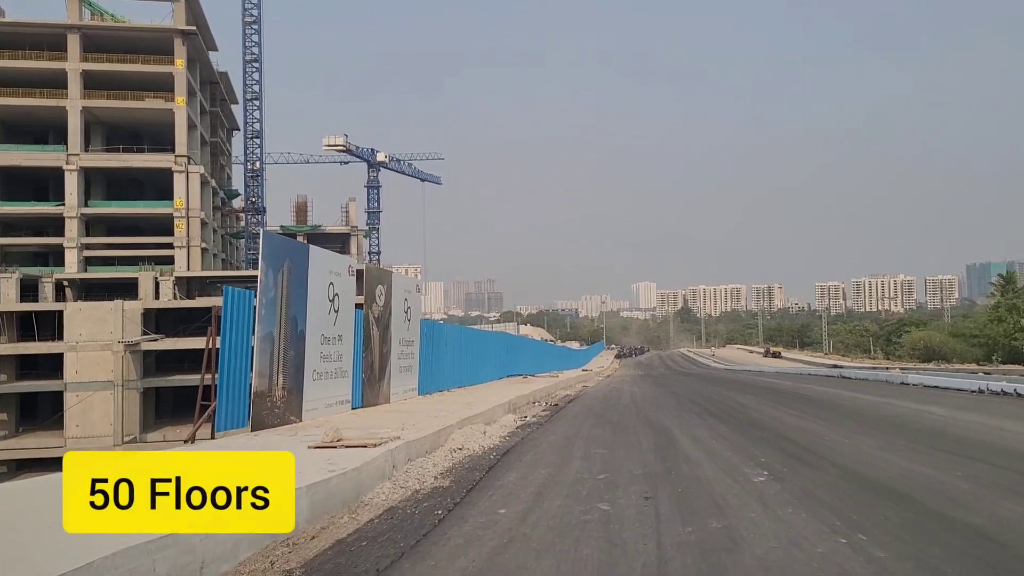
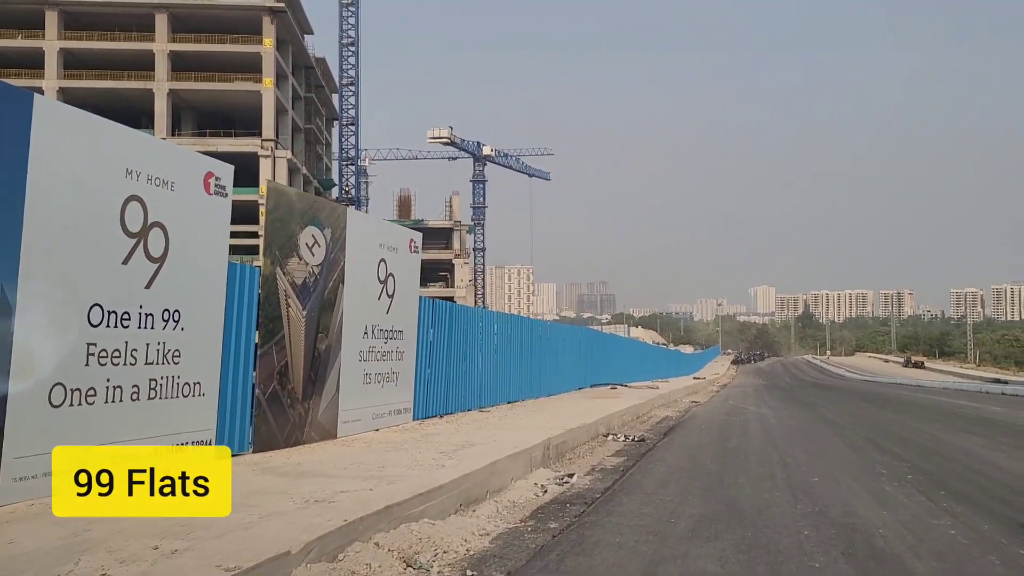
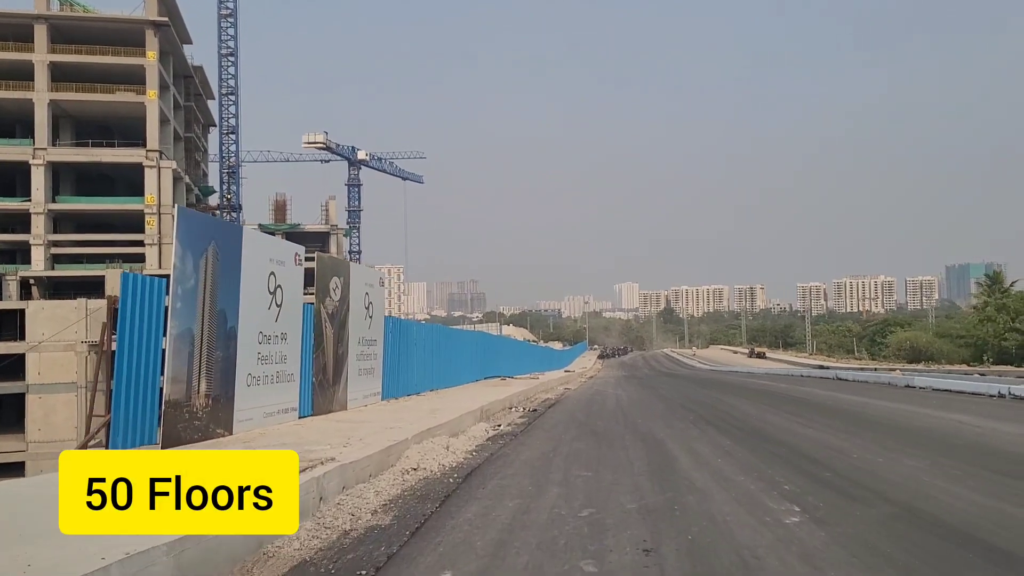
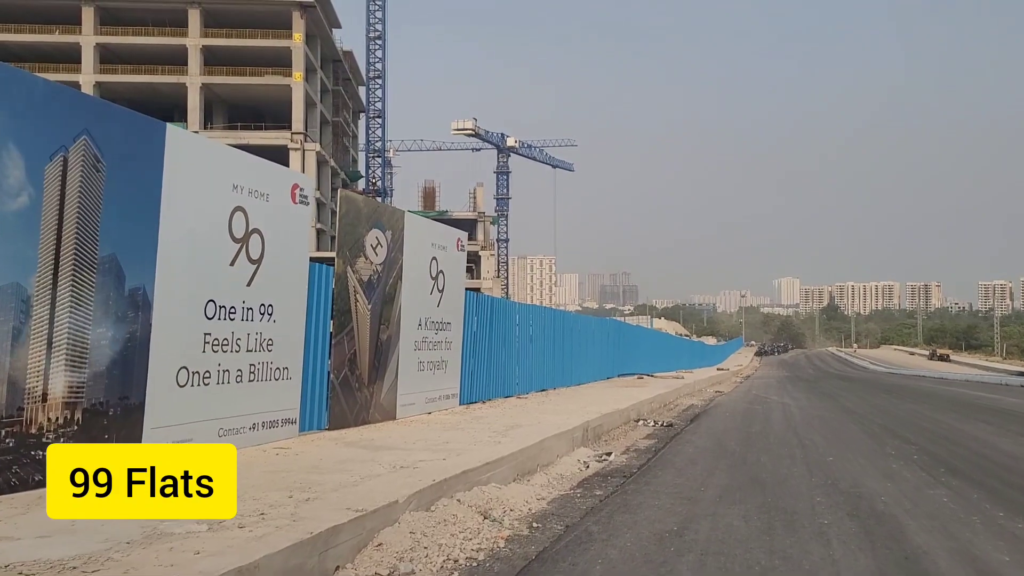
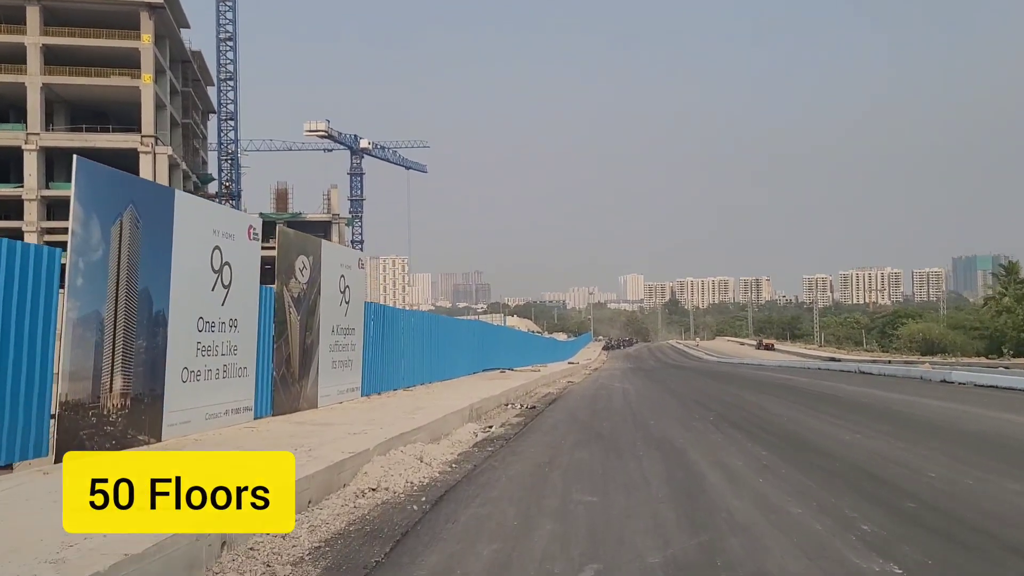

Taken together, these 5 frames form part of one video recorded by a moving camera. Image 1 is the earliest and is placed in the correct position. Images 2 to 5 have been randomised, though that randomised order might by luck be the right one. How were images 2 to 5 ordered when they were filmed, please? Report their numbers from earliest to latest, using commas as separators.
3, 5, 4, 2
